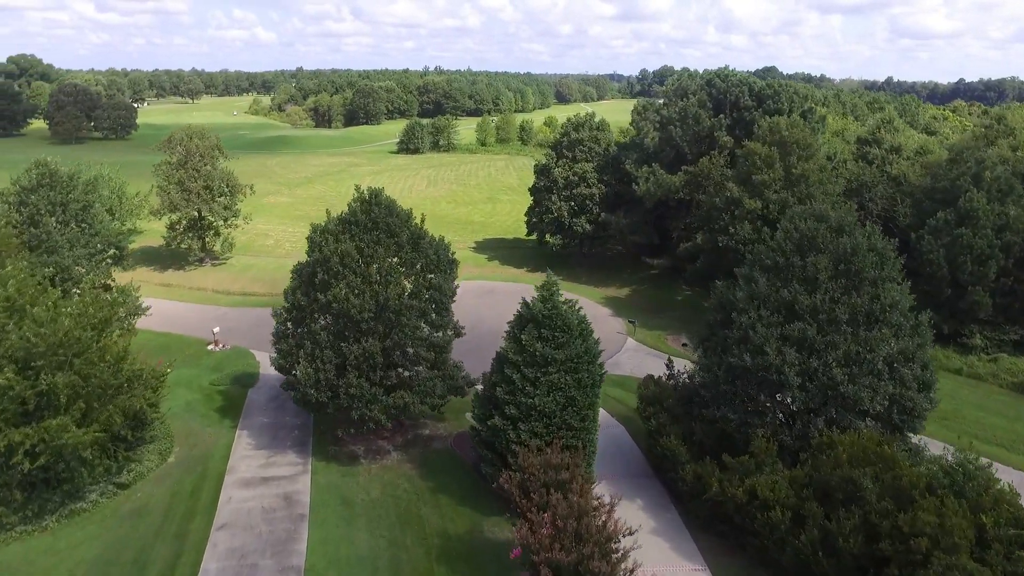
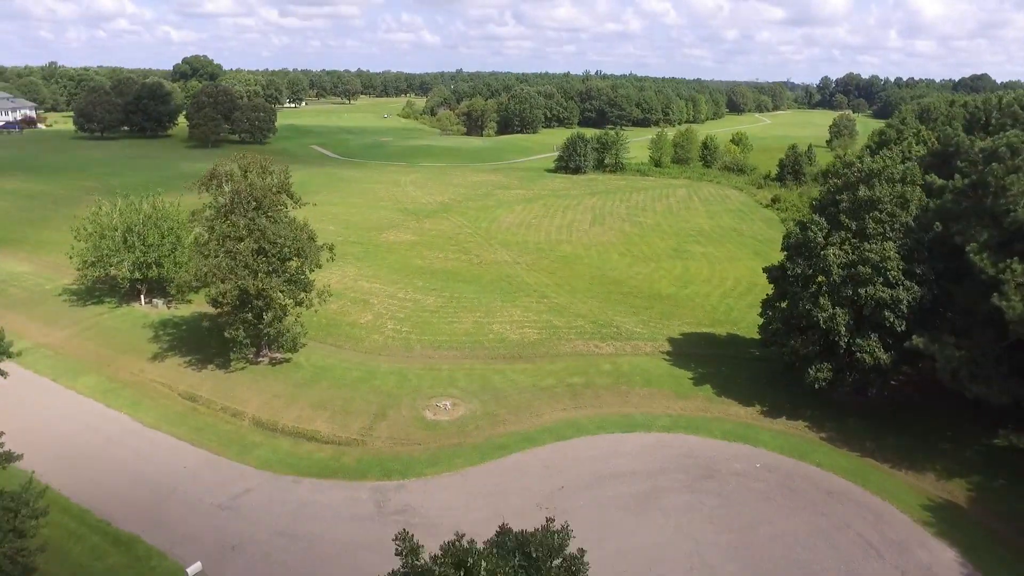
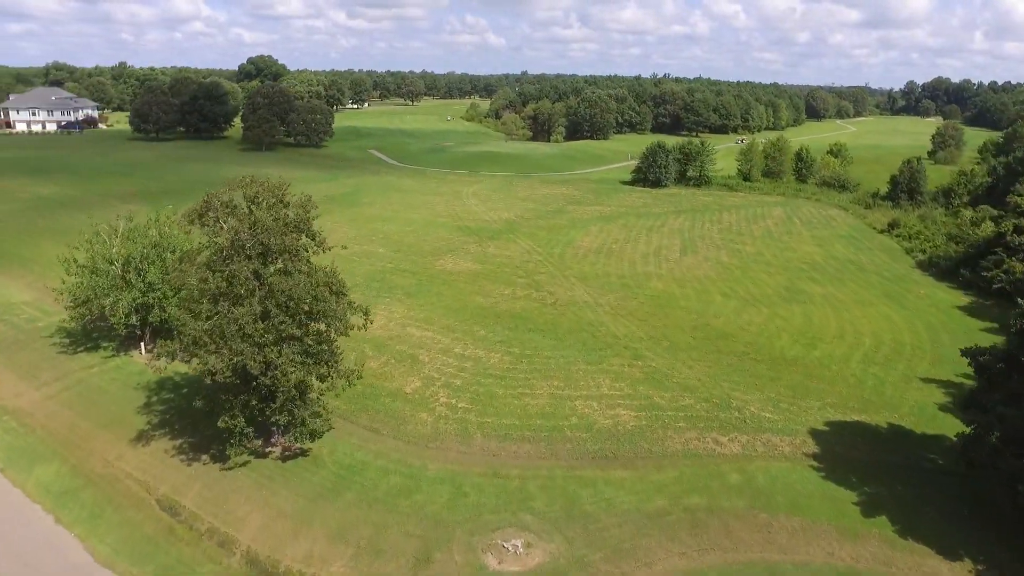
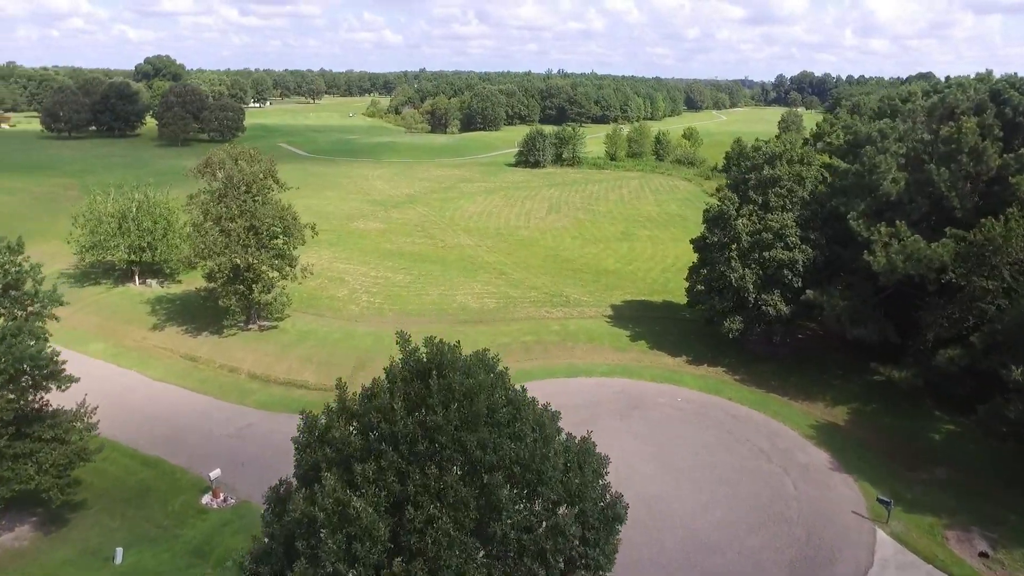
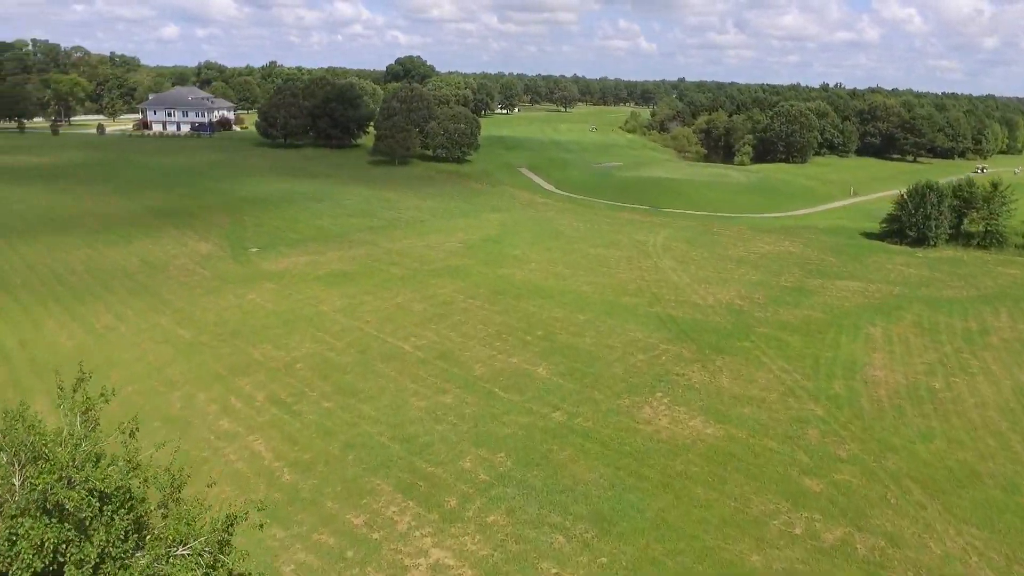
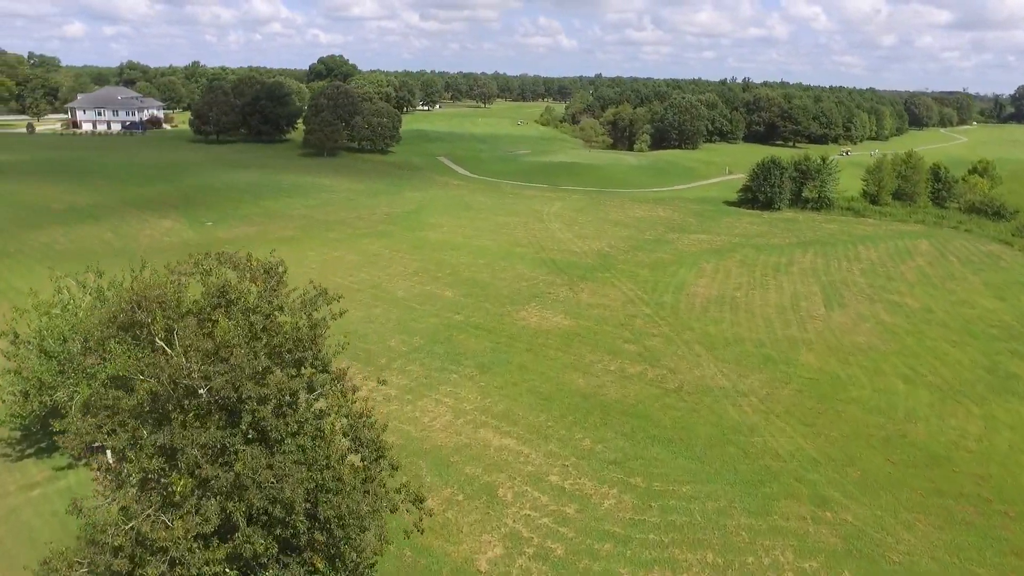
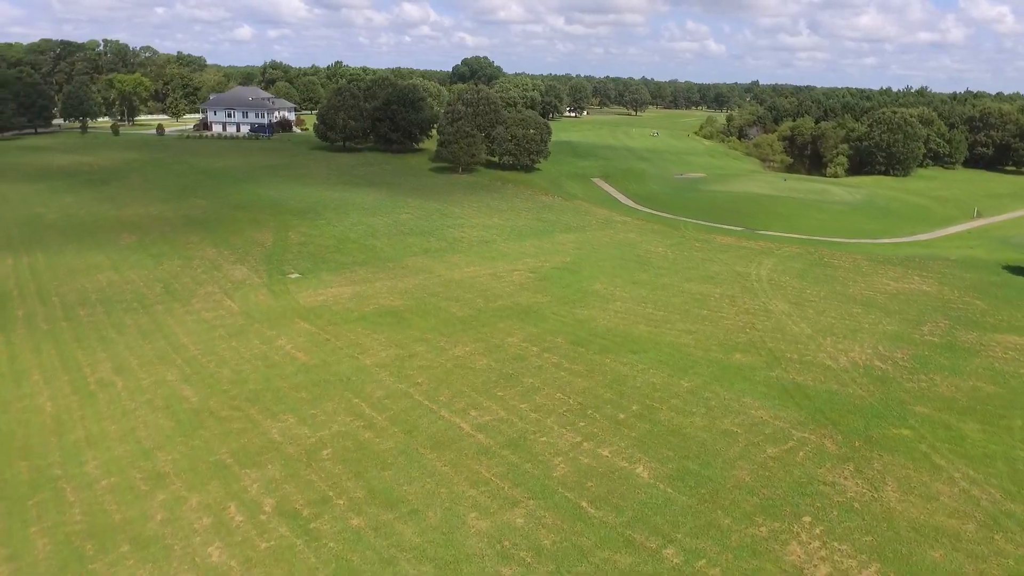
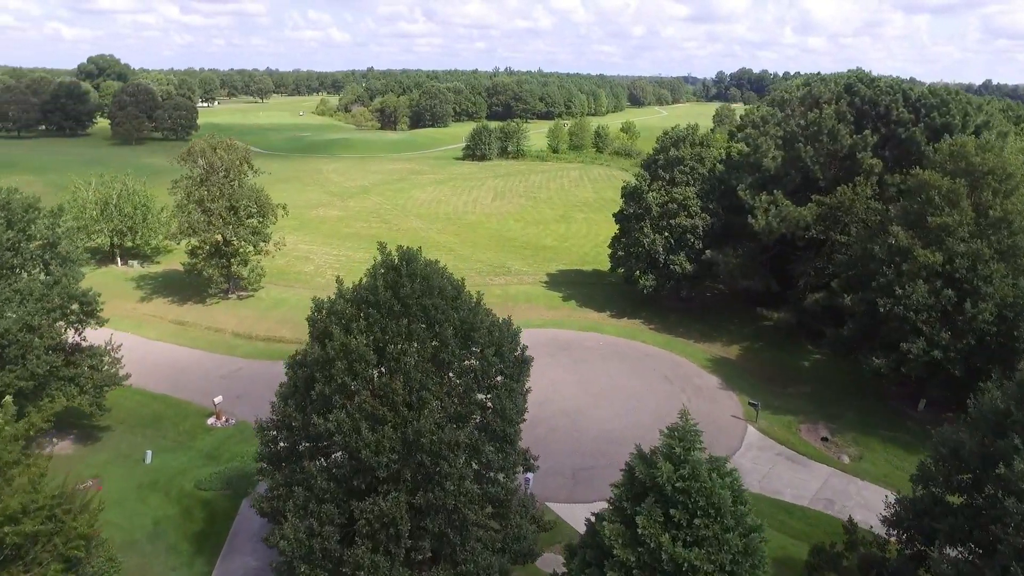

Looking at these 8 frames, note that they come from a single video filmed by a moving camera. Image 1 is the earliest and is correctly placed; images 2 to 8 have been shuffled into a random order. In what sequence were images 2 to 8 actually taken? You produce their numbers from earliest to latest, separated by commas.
8, 4, 2, 3, 6, 5, 7
